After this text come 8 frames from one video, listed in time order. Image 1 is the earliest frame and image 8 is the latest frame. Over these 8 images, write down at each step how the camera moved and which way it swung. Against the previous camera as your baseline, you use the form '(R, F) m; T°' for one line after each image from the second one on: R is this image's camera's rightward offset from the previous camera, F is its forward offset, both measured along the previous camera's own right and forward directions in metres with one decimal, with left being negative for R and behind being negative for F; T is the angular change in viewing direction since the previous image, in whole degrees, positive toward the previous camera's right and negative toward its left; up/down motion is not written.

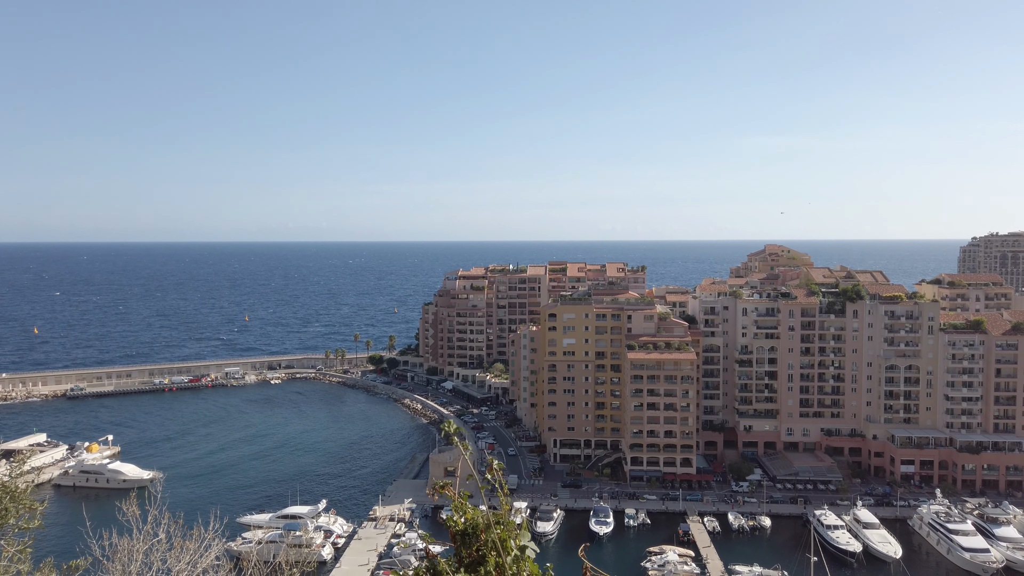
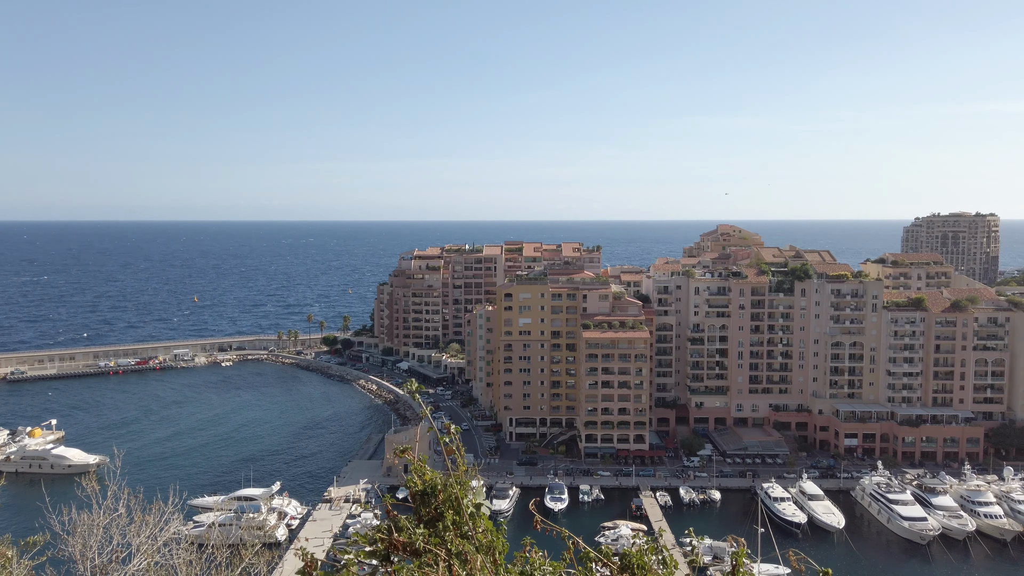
(+5.8, -0.7) m; +3°
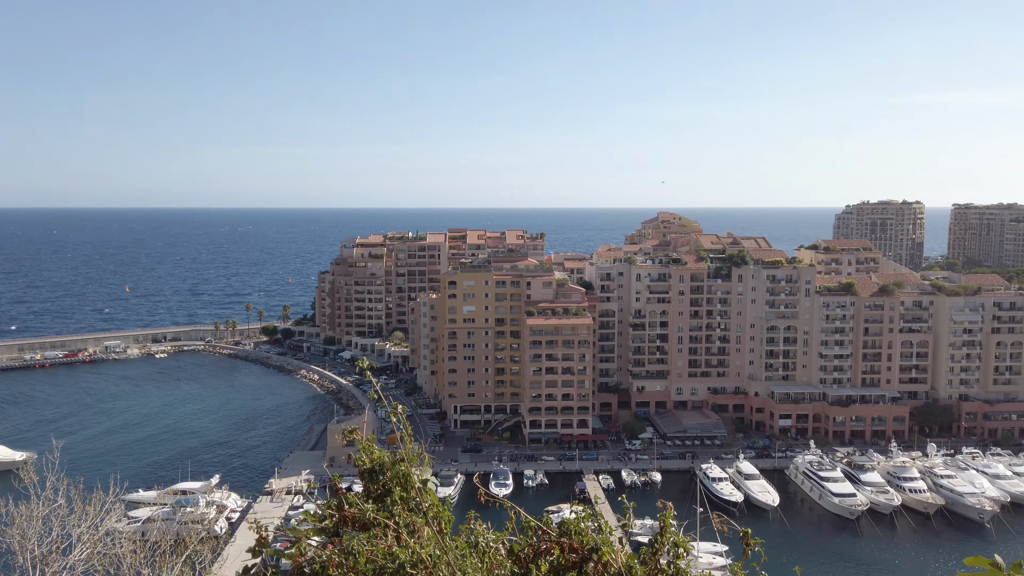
(0.0, 0.0) m; +4°
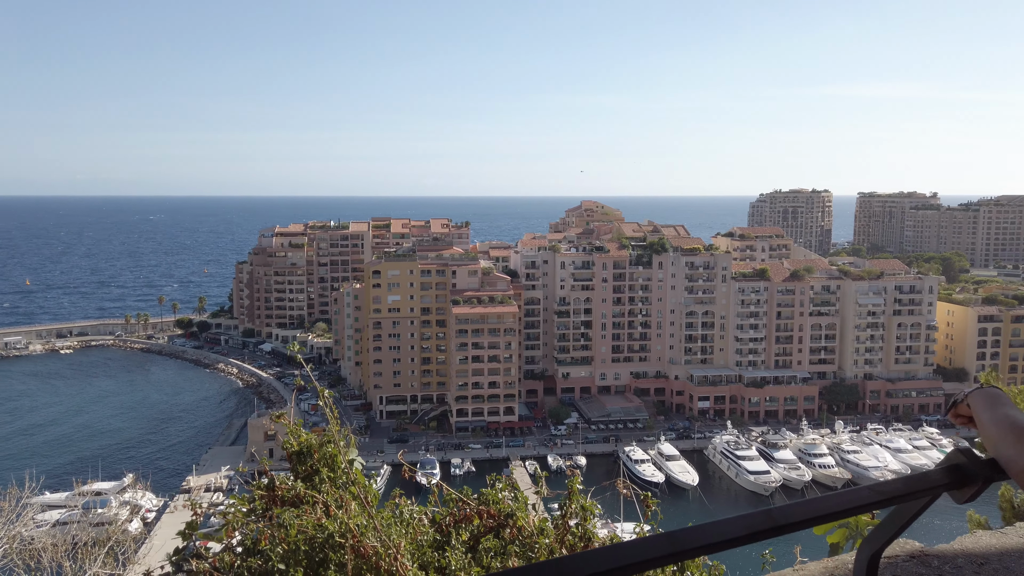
(0.0, -0.1) m; +6°
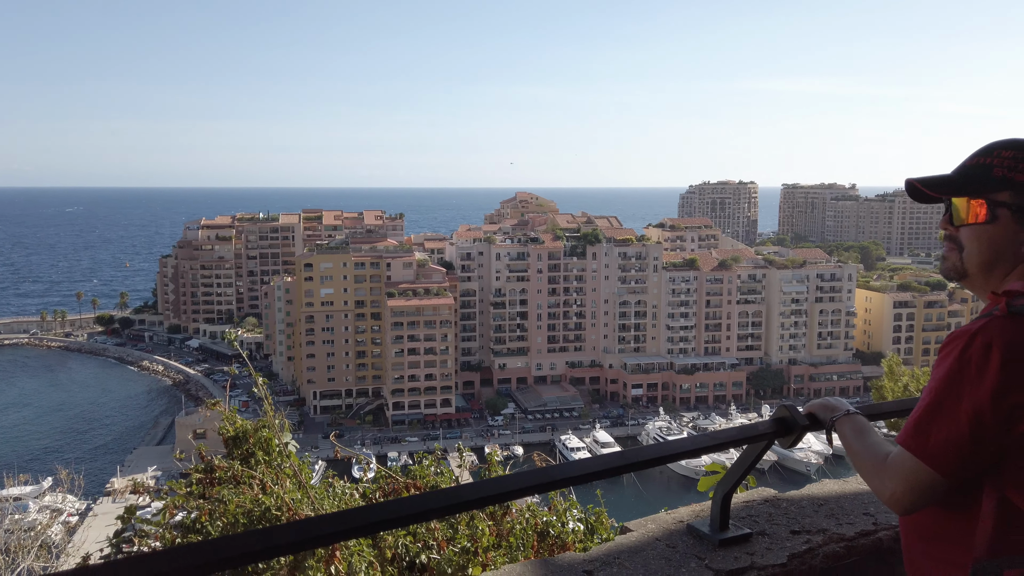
(0.0, -0.1) m; +5°
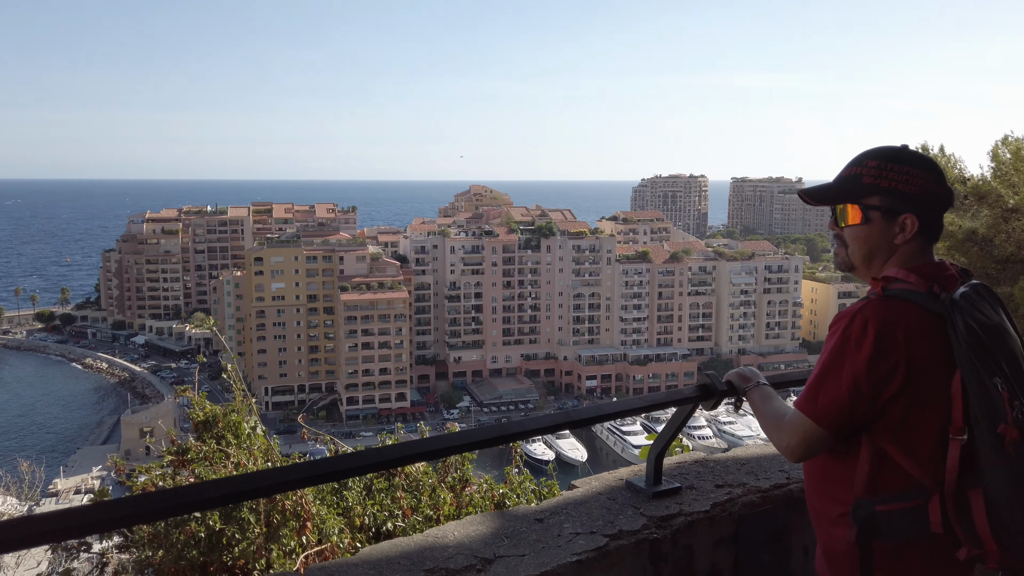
(0.0, -0.1) m; +3°
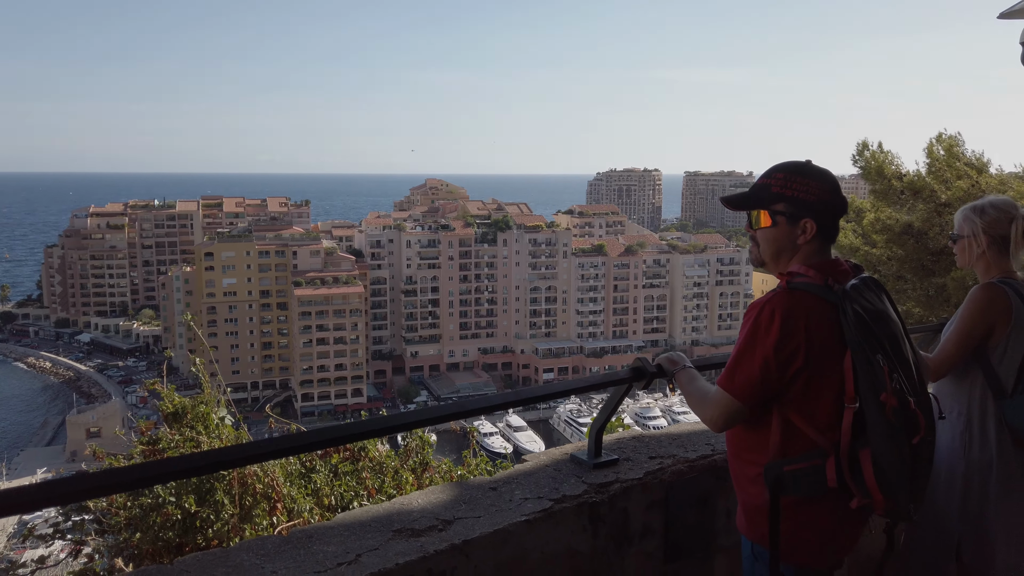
(0.0, -0.2) m; +3°
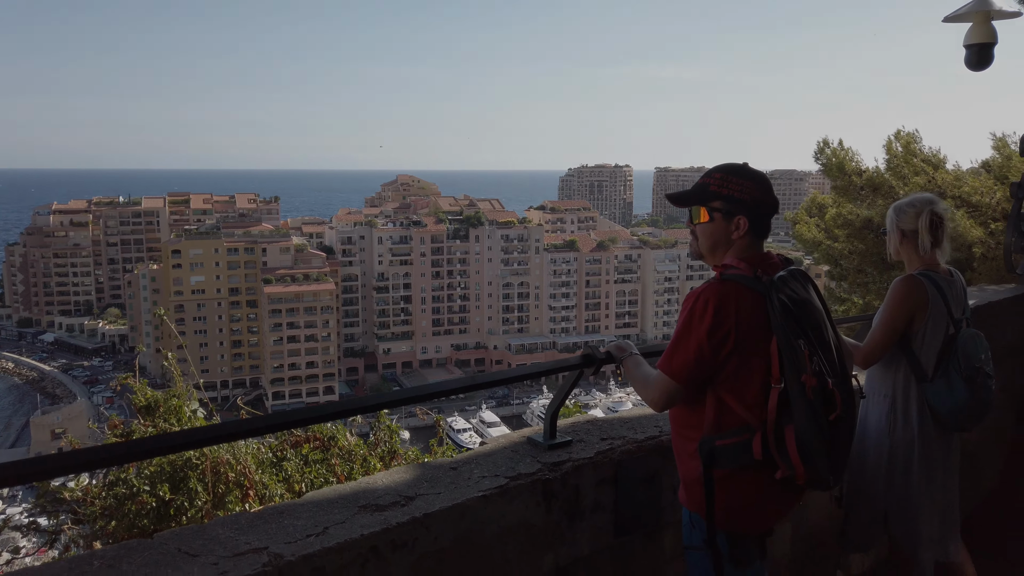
(0.0, -0.1) m; +2°
